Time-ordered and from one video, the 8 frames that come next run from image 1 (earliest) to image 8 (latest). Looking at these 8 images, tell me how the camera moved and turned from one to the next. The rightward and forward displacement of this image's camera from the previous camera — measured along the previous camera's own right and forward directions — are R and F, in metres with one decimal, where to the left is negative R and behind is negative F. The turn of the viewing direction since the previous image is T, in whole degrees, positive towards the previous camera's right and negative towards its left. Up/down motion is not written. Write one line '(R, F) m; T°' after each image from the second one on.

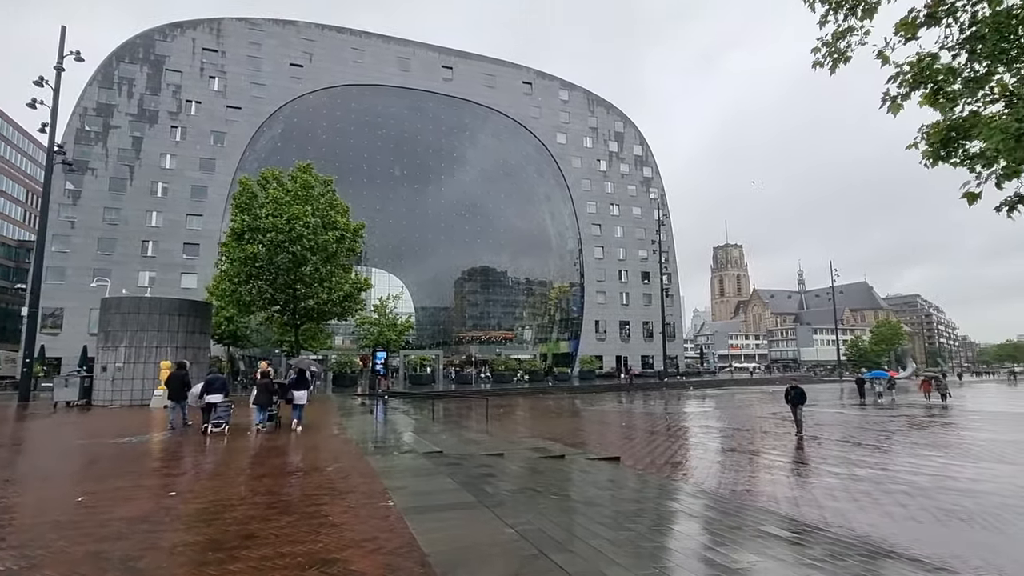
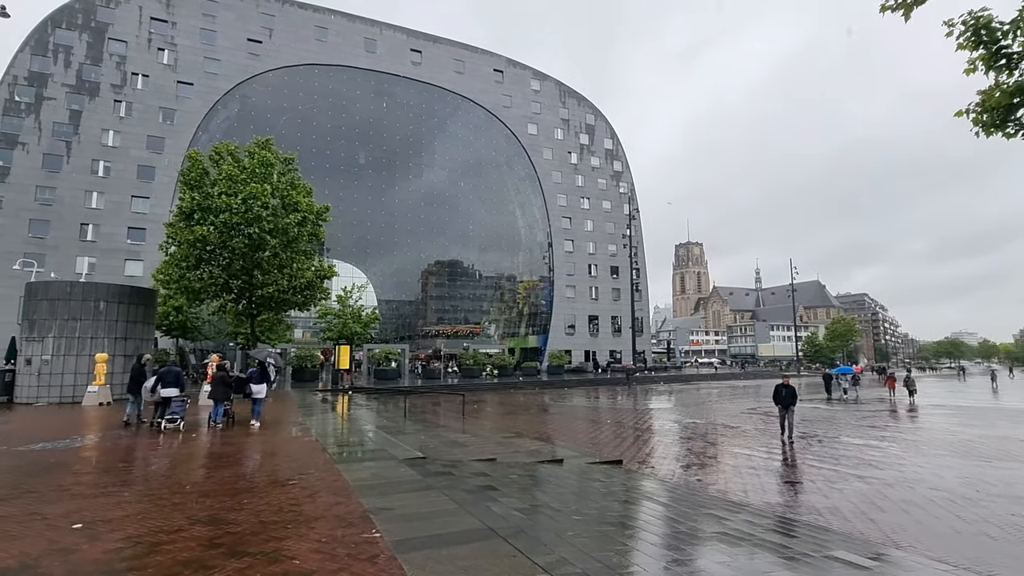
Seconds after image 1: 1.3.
(-0.4, +1.1) m; +4°
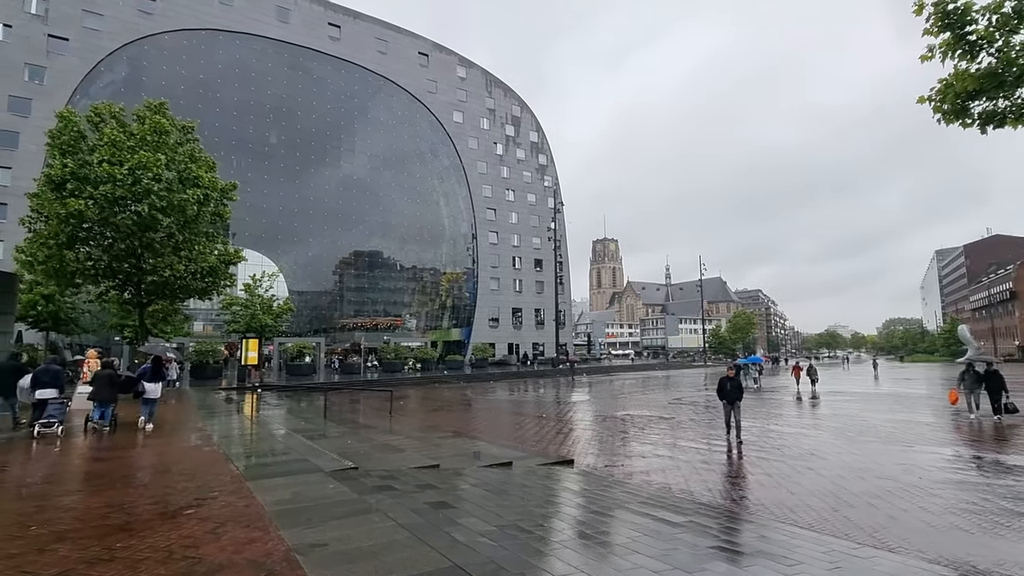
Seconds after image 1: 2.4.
(-0.3, +0.8) m; +9°
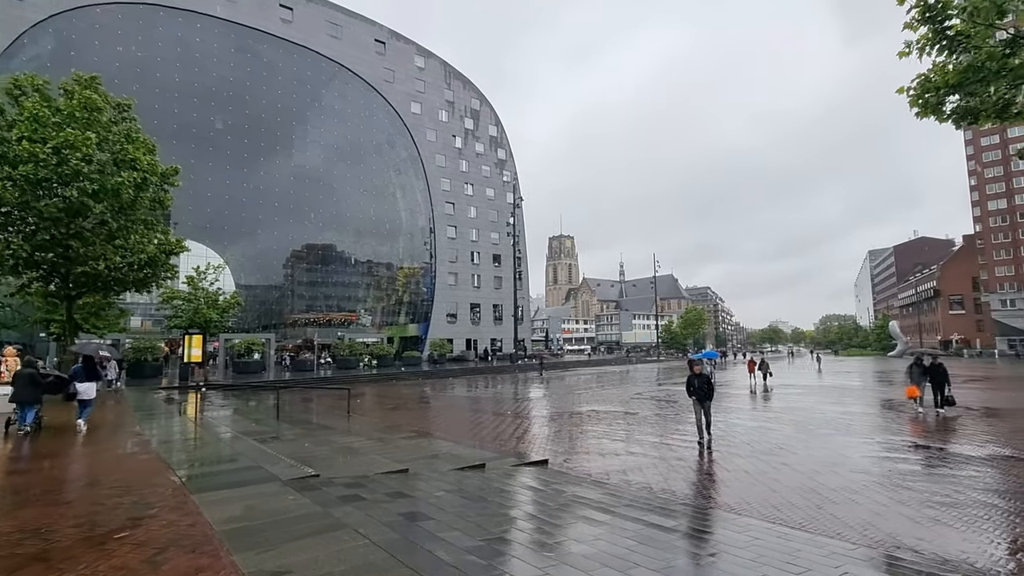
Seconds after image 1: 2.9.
(-0.2, +0.4) m; +5°
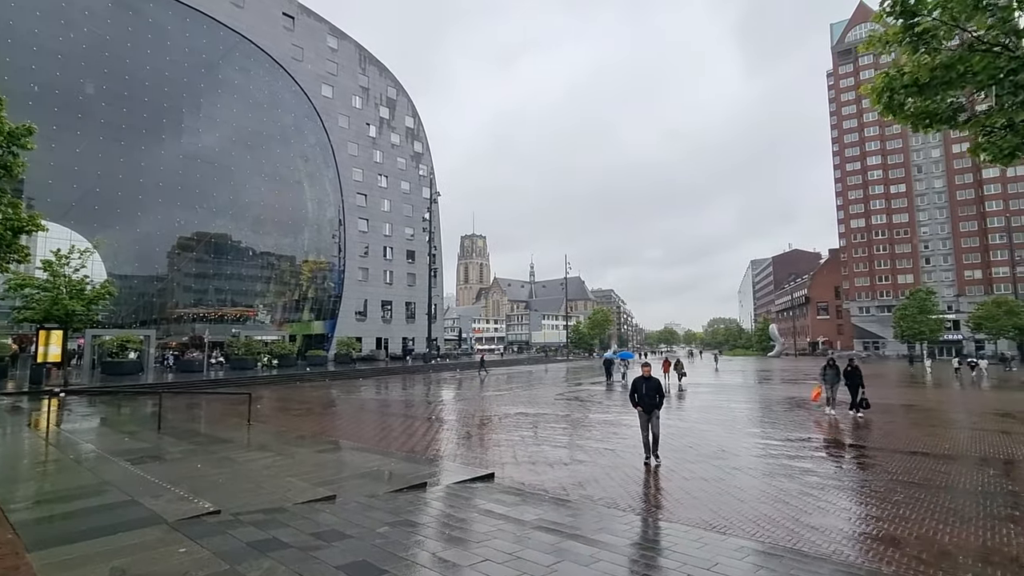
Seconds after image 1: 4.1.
(-0.5, +0.9) m; +10°
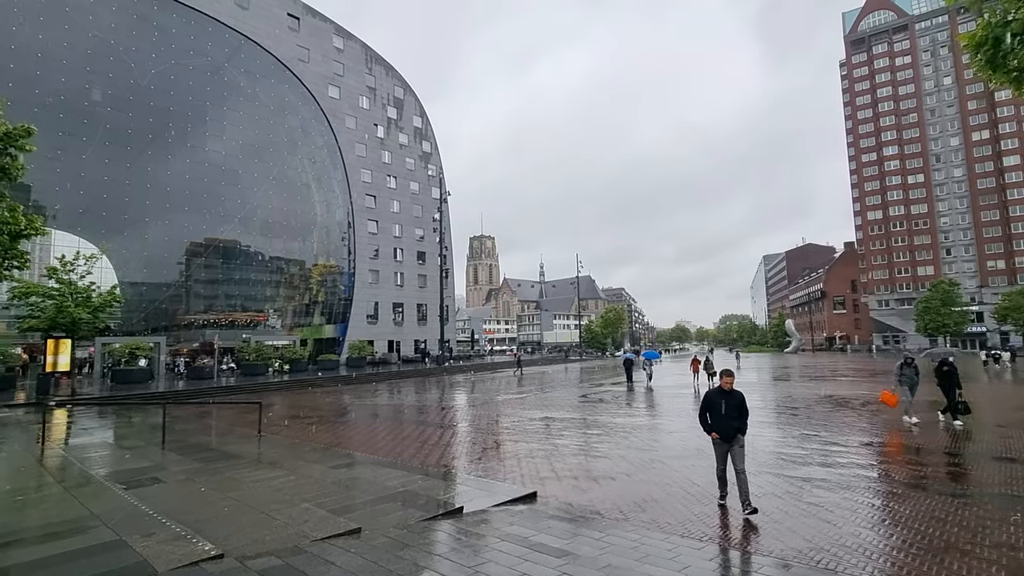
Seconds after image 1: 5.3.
(-0.4, +0.9) m; -1°
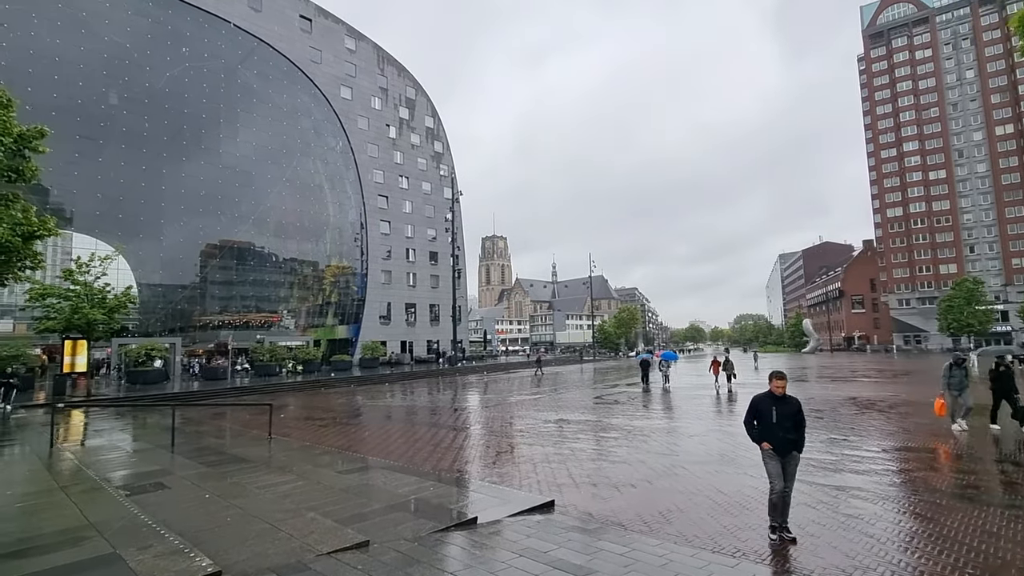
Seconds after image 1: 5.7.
(0.0, +0.3) m; -1°
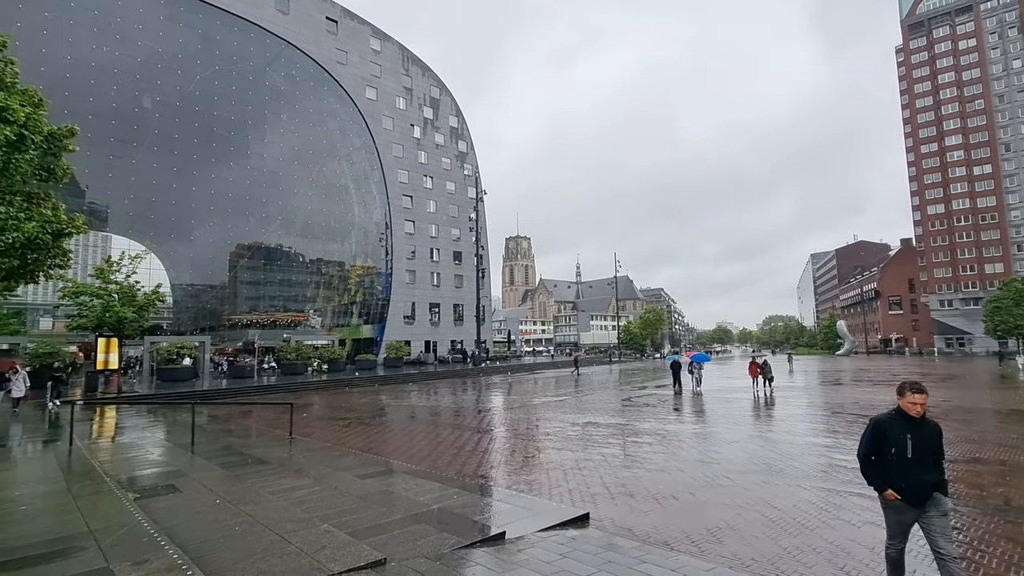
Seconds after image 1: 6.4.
(-0.1, +0.5) m; -3°
